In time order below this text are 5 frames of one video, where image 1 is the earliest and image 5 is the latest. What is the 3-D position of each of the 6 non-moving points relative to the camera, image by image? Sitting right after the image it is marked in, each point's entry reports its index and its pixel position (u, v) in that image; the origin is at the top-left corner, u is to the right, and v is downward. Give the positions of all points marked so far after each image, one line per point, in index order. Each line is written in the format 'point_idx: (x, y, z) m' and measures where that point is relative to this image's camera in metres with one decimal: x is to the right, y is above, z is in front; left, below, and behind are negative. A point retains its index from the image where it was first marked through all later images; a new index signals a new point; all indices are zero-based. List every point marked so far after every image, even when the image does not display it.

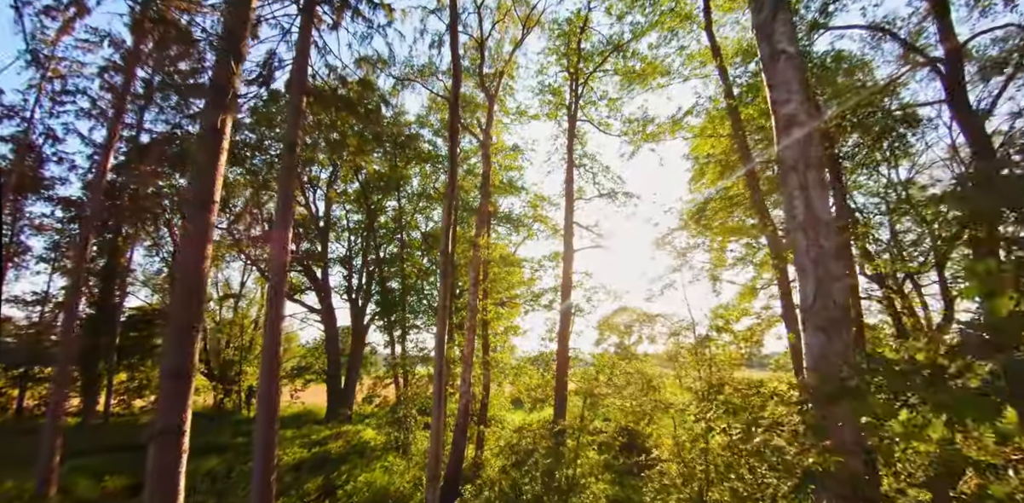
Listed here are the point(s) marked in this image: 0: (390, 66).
0: (-2.8, +4.2, +10.9) m
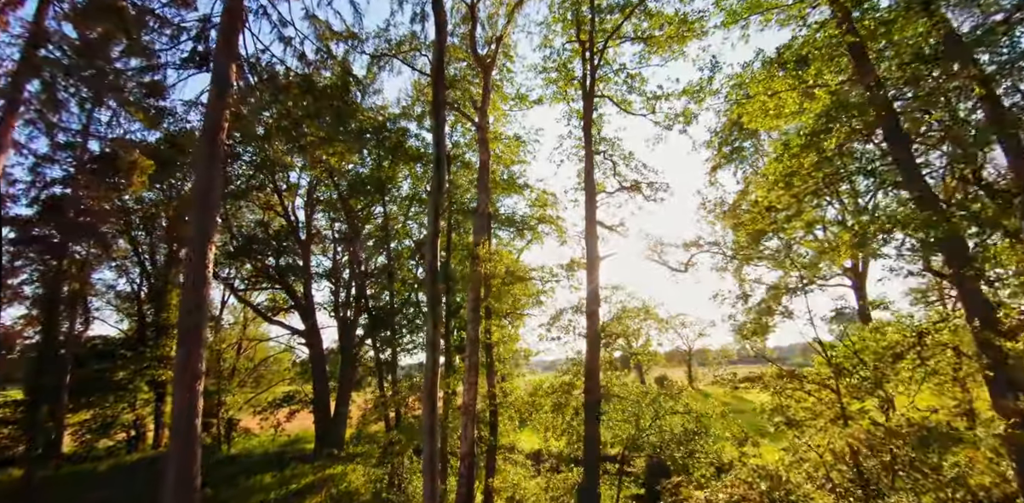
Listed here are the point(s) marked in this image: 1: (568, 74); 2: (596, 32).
0: (-2.8, +4.0, +9.0) m
1: (+1.1, +3.6, +9.8) m
2: (+1.7, +4.3, +9.3) m
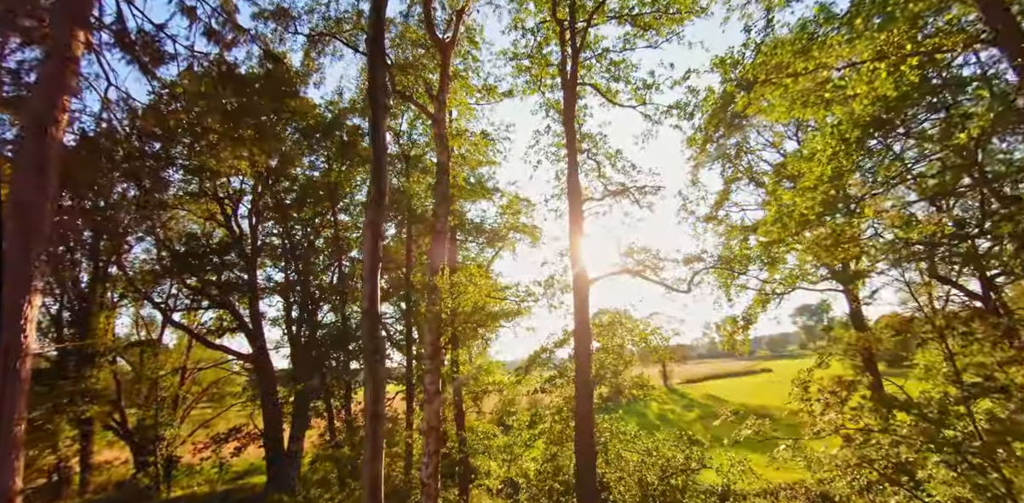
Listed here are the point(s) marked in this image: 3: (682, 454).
0: (-3.4, +3.6, +7.4) m
1: (+0.5, +3.4, +8.4) m
2: (+1.0, +4.0, +8.0) m
3: (+3.6, -4.4, +10.1) m
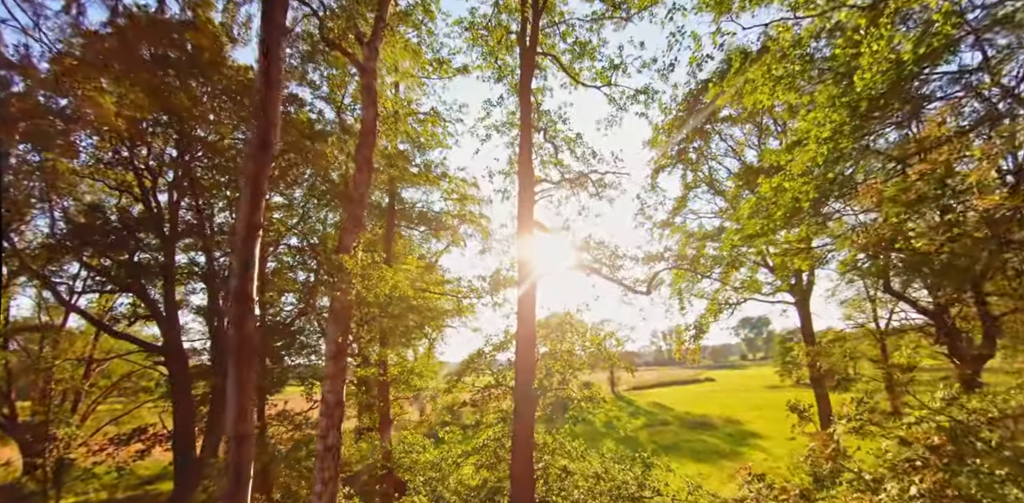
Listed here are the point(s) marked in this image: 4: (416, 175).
0: (-4.0, +3.9, +6.2) m
1: (-0.2, +3.5, +7.6) m
2: (+0.4, +4.1, +7.2) m
3: (+2.4, -4.4, +9.5) m
4: (-1.9, +1.5, +9.6) m
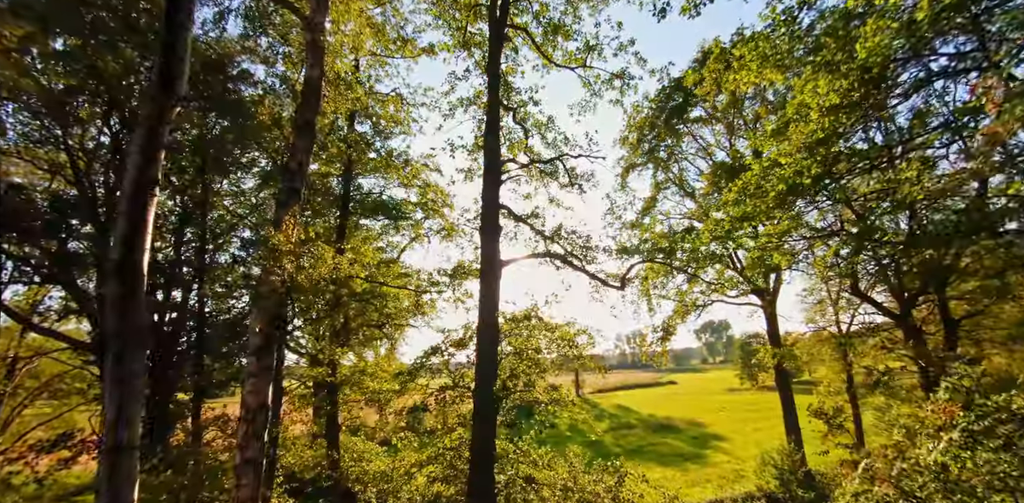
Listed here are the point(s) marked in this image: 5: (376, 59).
0: (-4.3, +4.1, +5.4) m
1: (-0.6, +3.6, +7.0) m
2: (0.0, +4.3, +6.7) m
3: (+1.6, -4.4, +9.1) m
4: (-2.5, +1.7, +9.0) m
5: (-2.5, +3.6, +8.9) m
